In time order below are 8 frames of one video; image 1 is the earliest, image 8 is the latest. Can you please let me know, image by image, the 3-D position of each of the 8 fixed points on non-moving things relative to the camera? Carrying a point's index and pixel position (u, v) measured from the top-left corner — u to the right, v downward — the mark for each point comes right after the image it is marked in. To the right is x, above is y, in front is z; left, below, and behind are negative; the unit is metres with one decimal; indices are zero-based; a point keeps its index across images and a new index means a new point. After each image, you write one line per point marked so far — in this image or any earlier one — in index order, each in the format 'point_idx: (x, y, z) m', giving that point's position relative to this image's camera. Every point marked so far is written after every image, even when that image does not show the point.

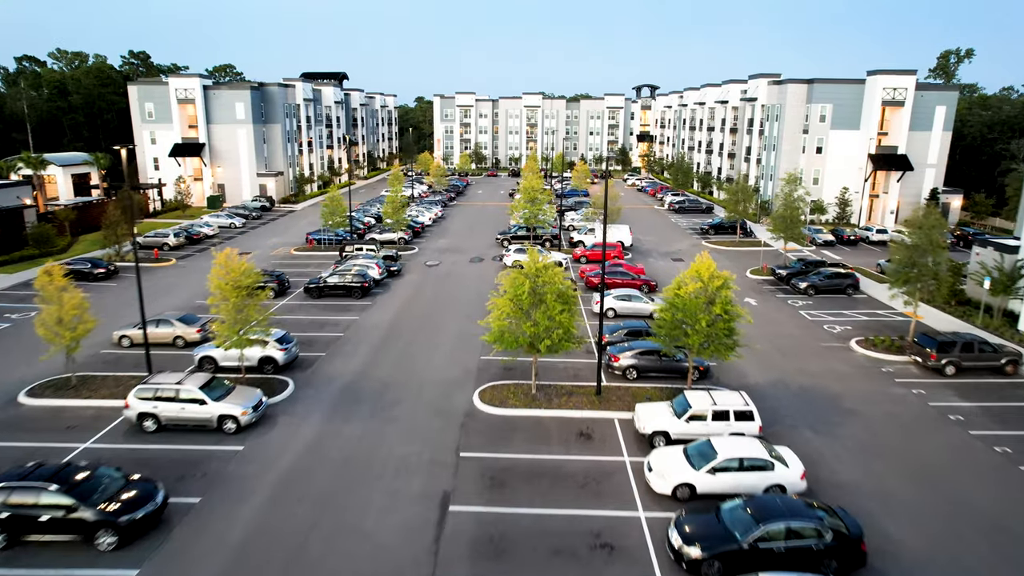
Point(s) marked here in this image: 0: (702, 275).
0: (+4.8, +0.3, +19.1) m
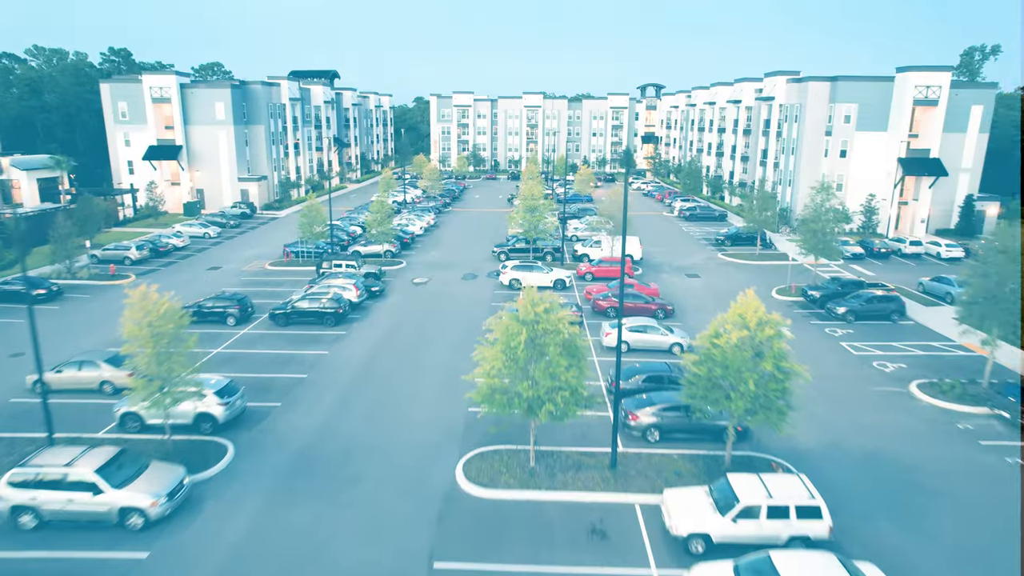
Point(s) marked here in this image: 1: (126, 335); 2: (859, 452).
0: (+4.6, -0.6, +14.9) m
1: (-8.1, -1.0, +15.8) m
2: (+8.0, -3.8, +17.5) m
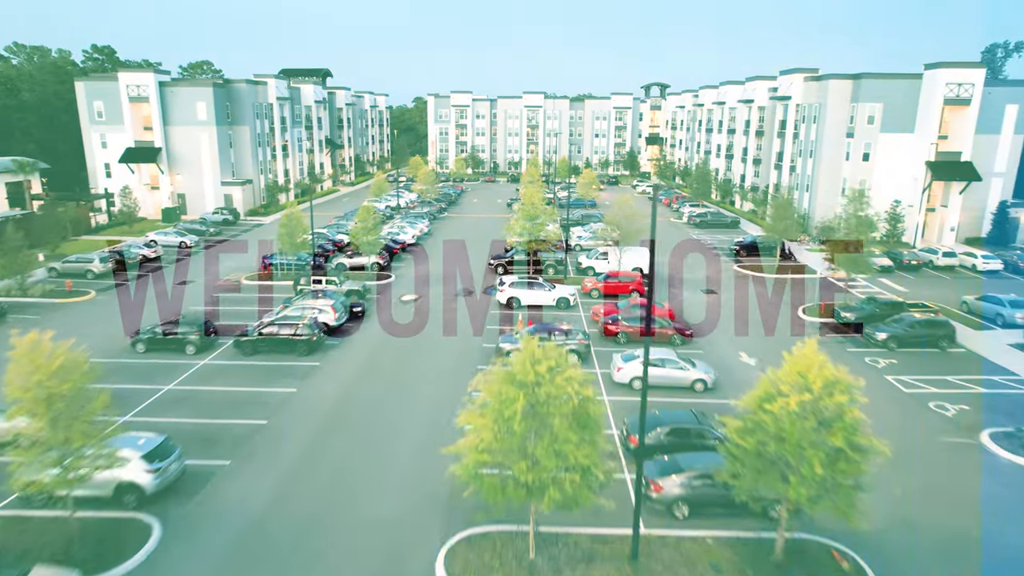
0: (+4.5, -1.4, +11.6) m
1: (-8.2, -1.7, +12.4) m
2: (+7.9, -4.5, +14.1) m
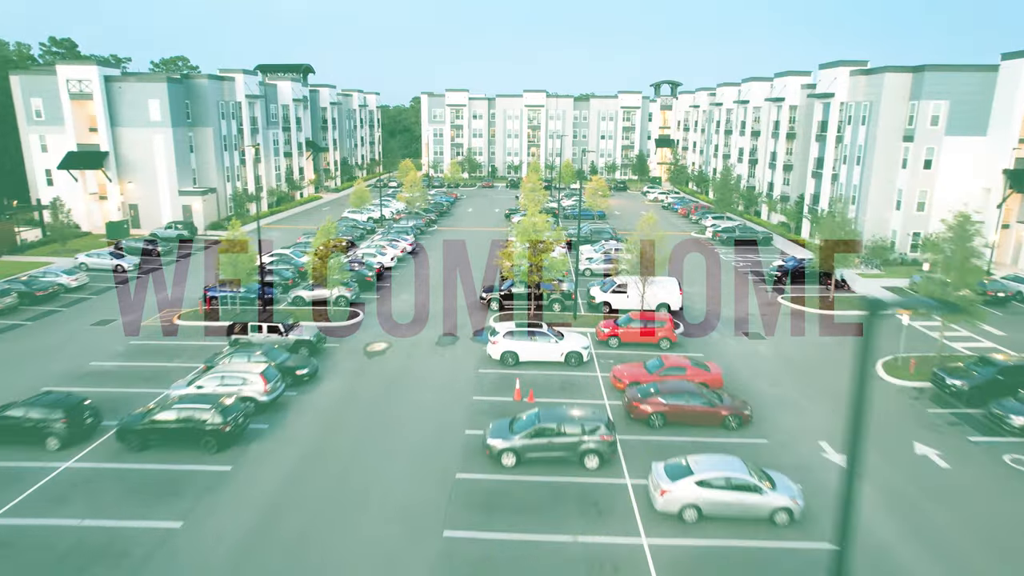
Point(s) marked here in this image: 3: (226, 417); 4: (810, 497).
0: (+4.4, -3.0, +4.4) m
1: (-8.3, -3.3, +5.3) m
2: (+7.8, -6.1, +7.0) m
3: (-6.8, -2.9, +17.9) m
4: (+6.3, -4.4, +16.0) m
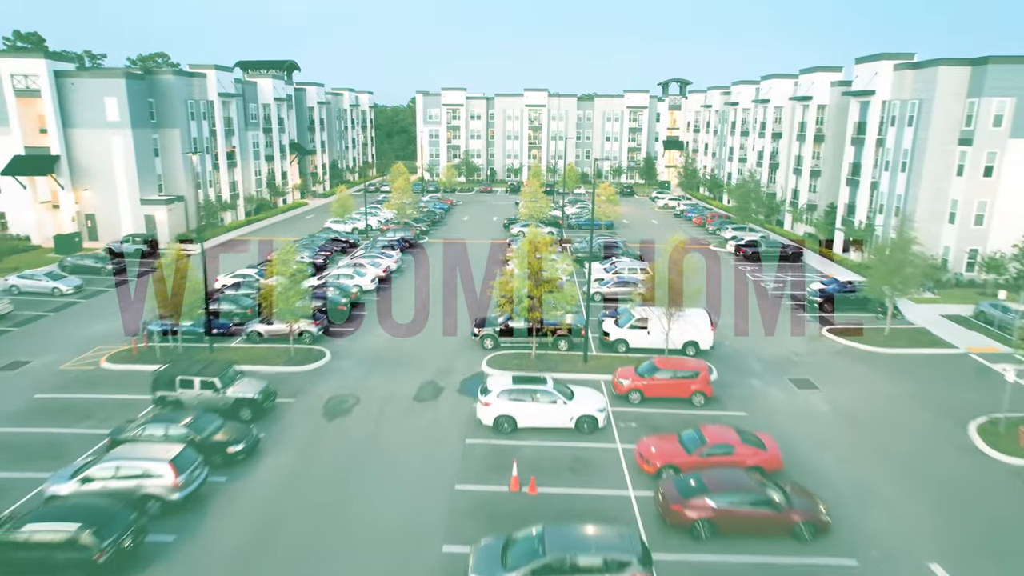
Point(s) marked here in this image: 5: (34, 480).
0: (+4.3, -4.1, -0.7) m
1: (-8.5, -4.5, +0.2) m
2: (+7.6, -7.3, +1.9) m
3: (-6.9, -4.1, +12.8) m
4: (+6.2, -5.5, +10.9) m
5: (-10.3, -3.9, +16.4) m
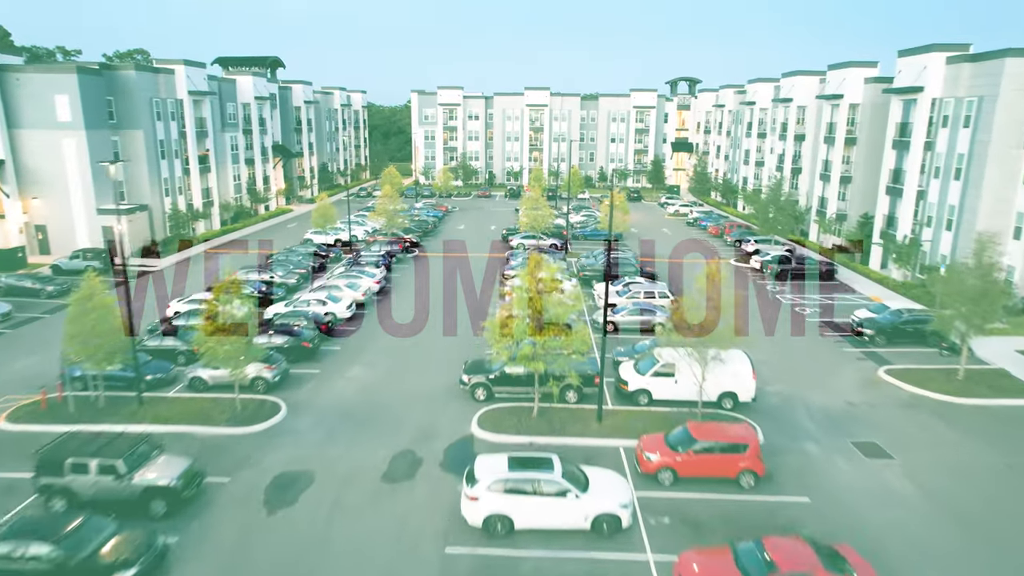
0: (+4.2, -5.2, -5.4) m
1: (-8.6, -5.5, -4.5) m
2: (+7.5, -8.3, -2.8) m
3: (-7.0, -5.1, +8.1) m
4: (+6.1, -6.6, +6.2) m
5: (-10.4, -4.9, +11.7) m
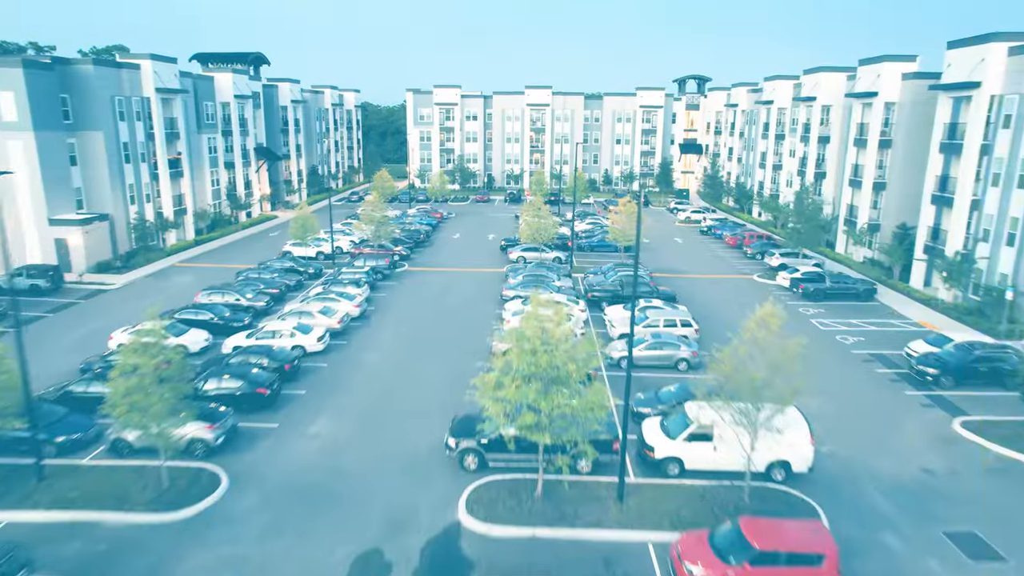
0: (+4.1, -6.1, -9.6) m
1: (-8.6, -6.5, -8.7) m
2: (+7.5, -9.3, -7.1) m
3: (-7.0, -6.1, +3.9) m
4: (+6.1, -7.5, +1.9) m
5: (-10.4, -5.9, +7.5) m
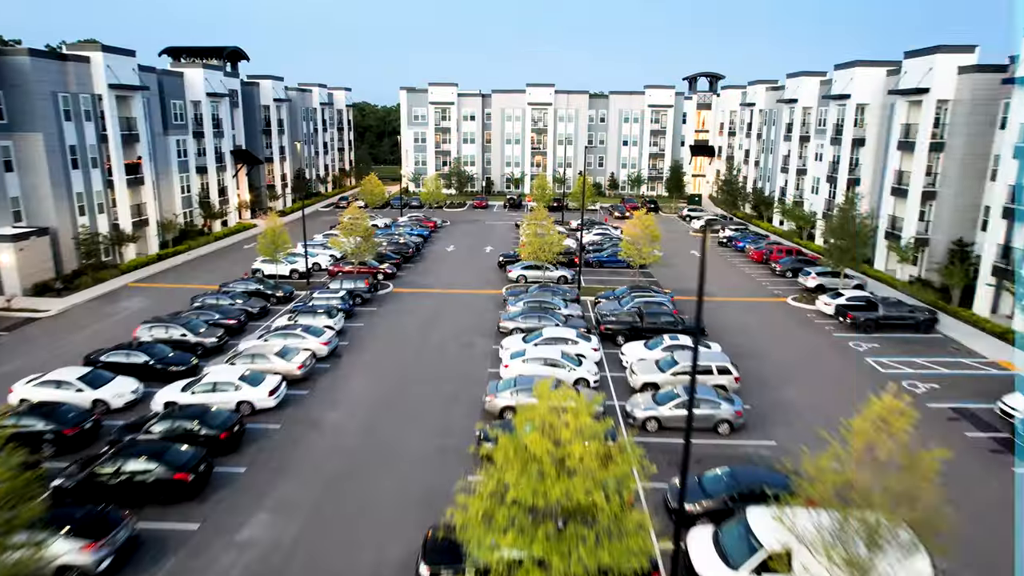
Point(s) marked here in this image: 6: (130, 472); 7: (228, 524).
0: (+4.0, -7.2, -14.6) m
1: (-8.7, -7.6, -13.6) m
2: (+7.4, -10.4, -12.0) m
3: (-7.1, -7.2, -1.0) m
4: (+6.0, -8.6, -3.0) m
5: (-10.5, -7.0, +2.6) m
6: (-8.0, -3.8, +15.8) m
7: (-5.6, -4.6, +15.2) m
